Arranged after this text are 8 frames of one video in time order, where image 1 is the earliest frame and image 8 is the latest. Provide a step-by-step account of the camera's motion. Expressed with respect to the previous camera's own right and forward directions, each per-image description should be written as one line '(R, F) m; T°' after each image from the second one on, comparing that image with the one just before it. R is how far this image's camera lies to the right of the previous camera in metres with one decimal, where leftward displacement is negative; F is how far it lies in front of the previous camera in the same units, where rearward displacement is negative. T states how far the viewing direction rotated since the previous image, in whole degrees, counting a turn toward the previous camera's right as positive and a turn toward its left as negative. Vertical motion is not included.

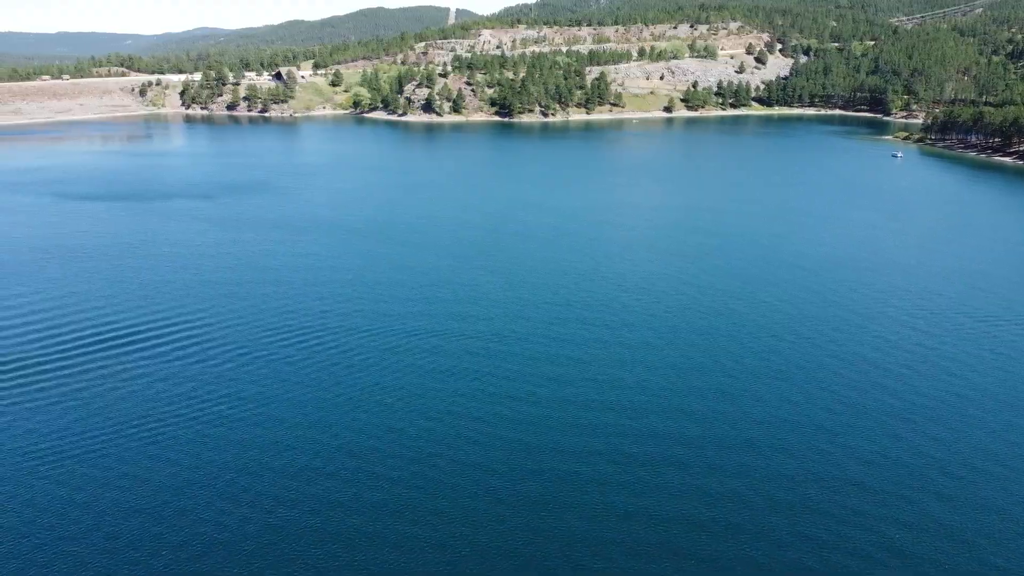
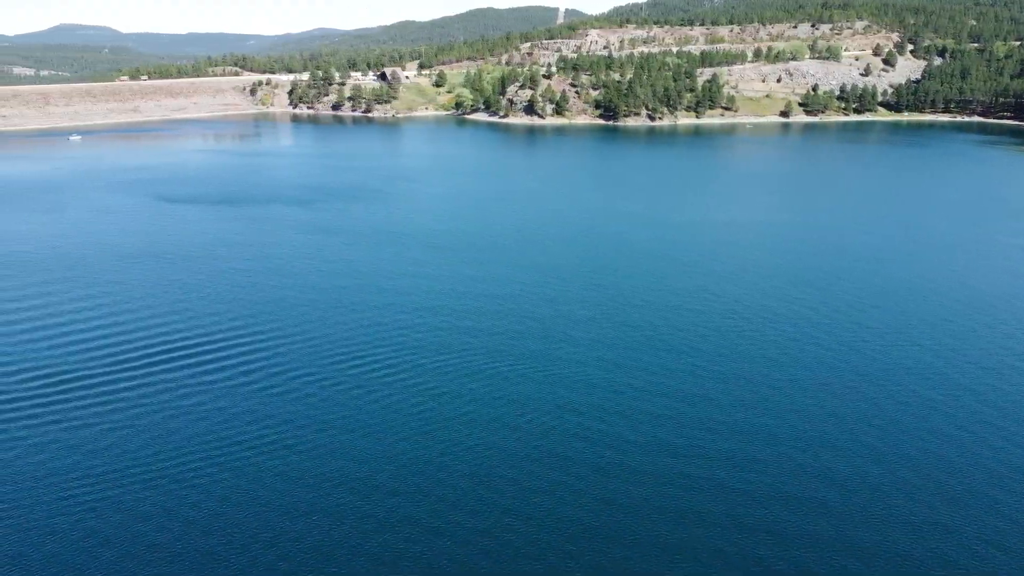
(+0.1, +2.0) m; -7°
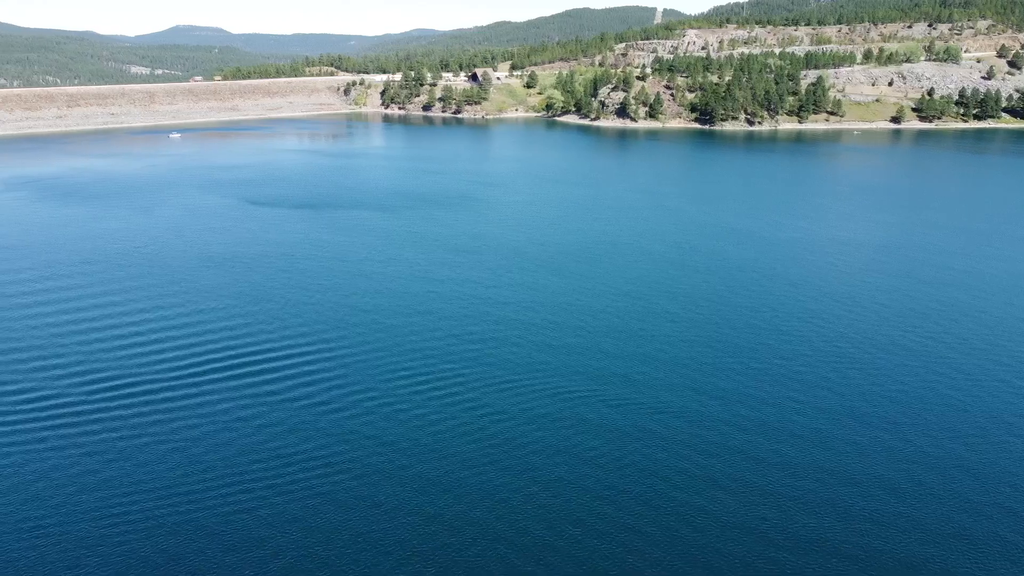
(+0.2, +1.3) m; -6°
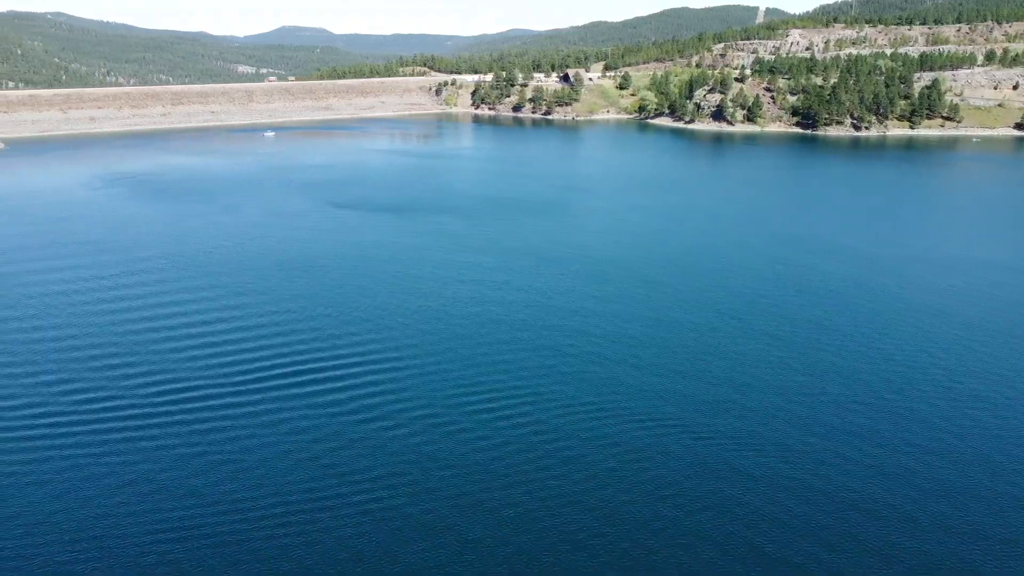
(+0.2, +1.1) m; -6°
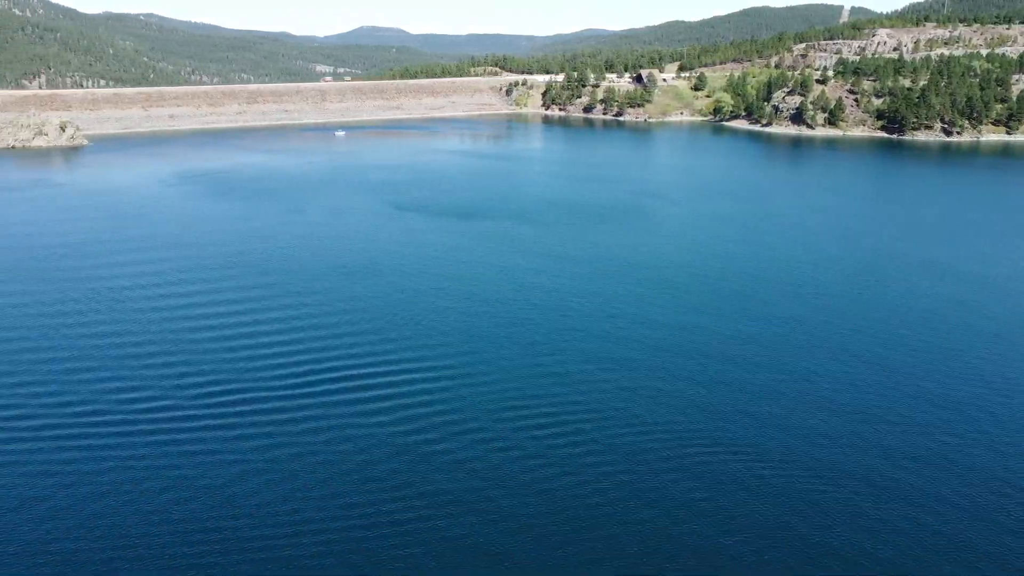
(+0.2, +0.8) m; -5°
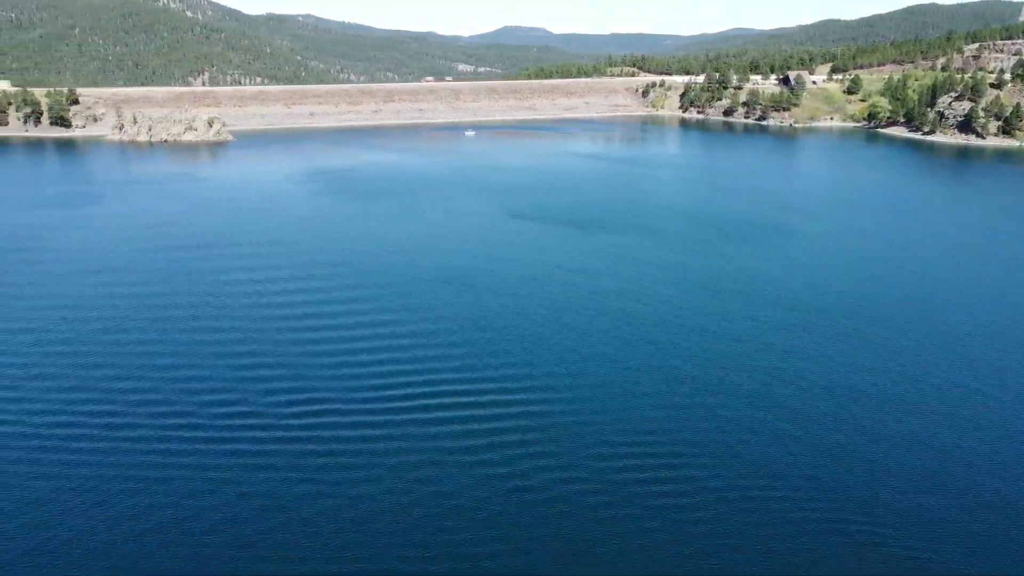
(+0.4, +1.5) m; -9°
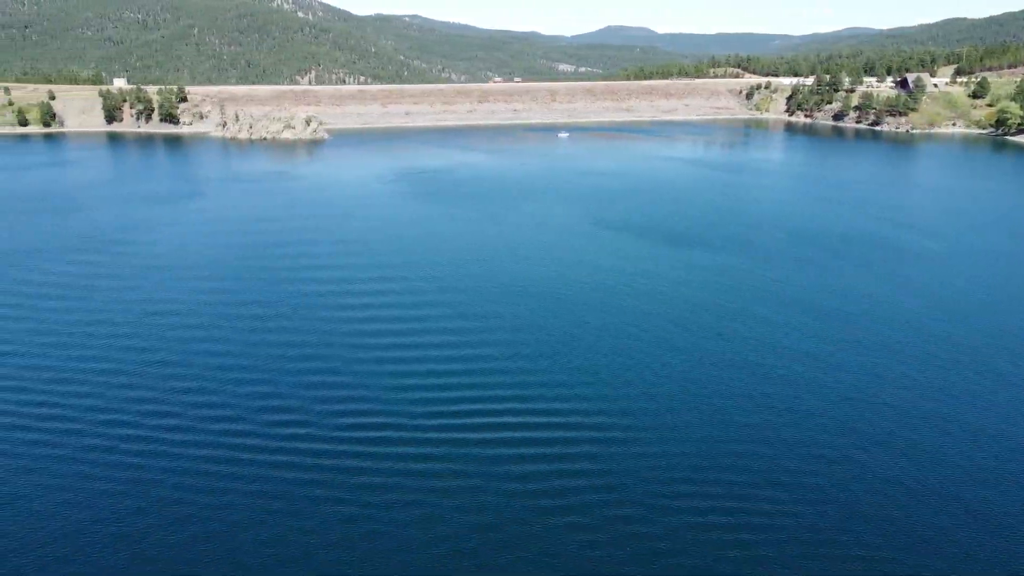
(+0.3, +1.2) m; -7°
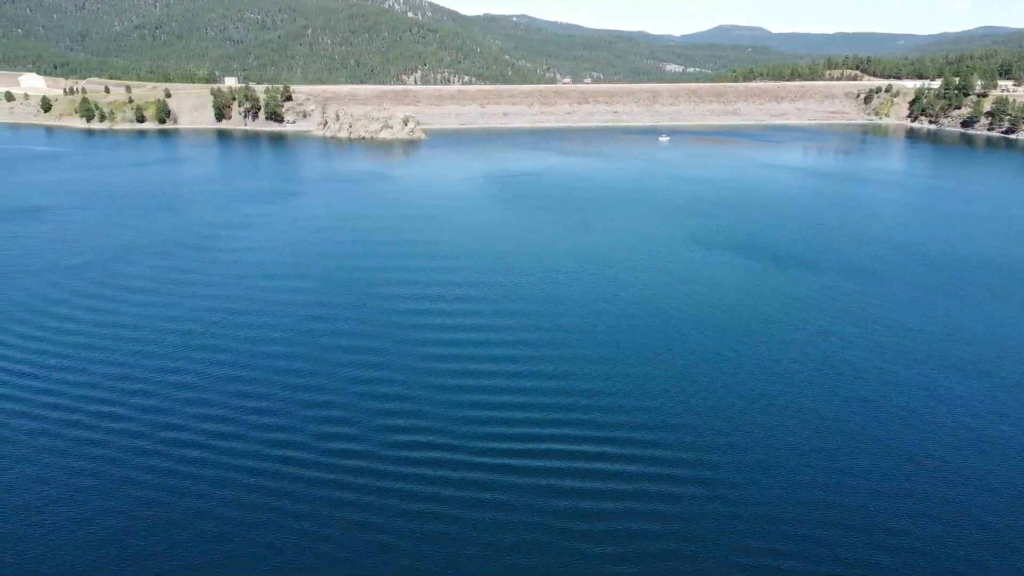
(+0.4, +1.3) m; -7°
